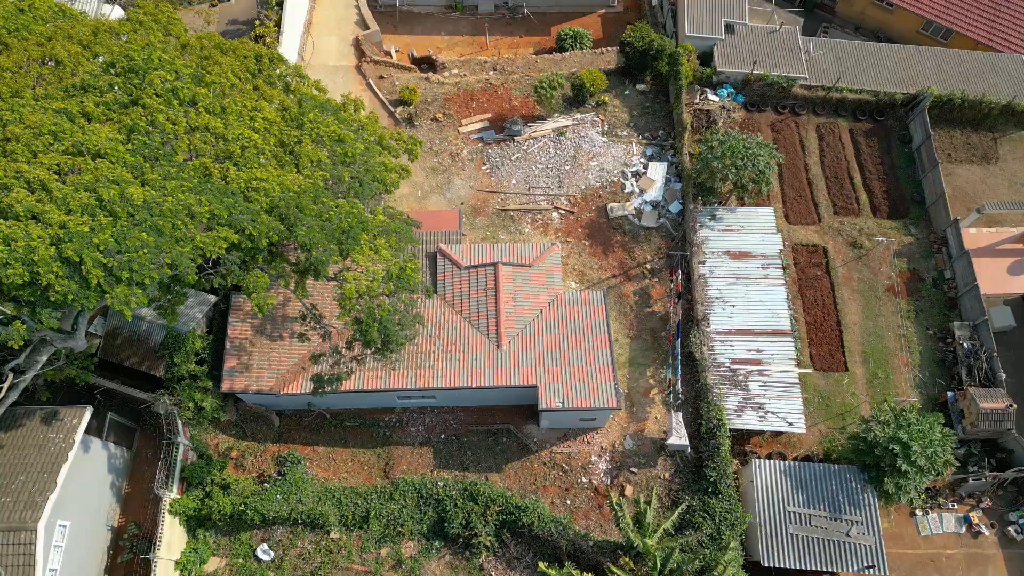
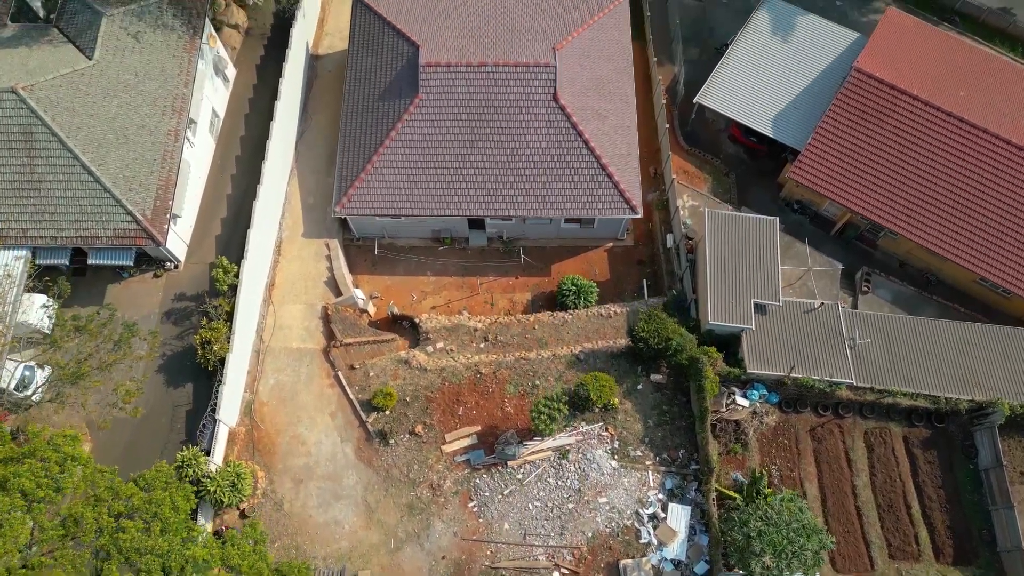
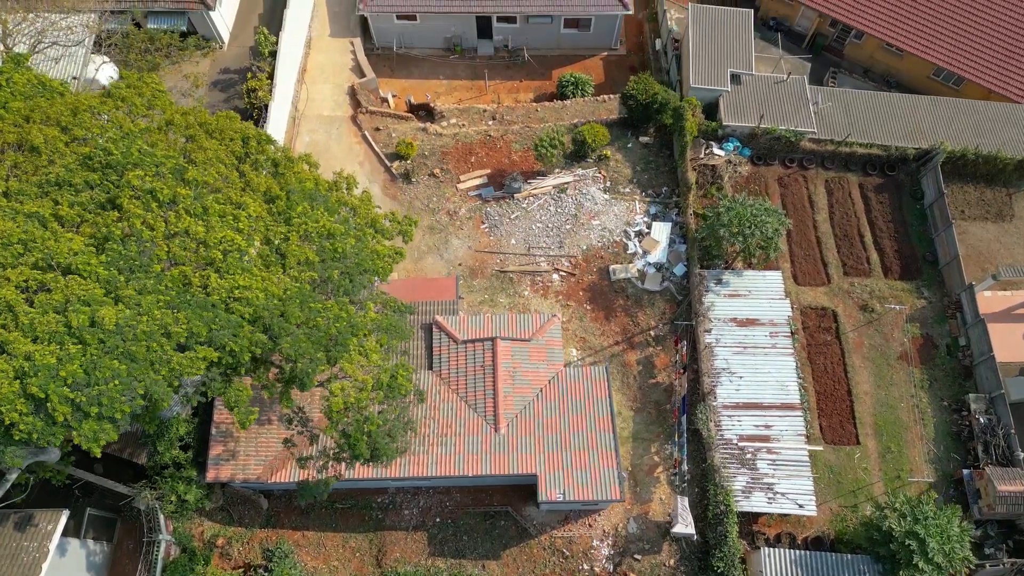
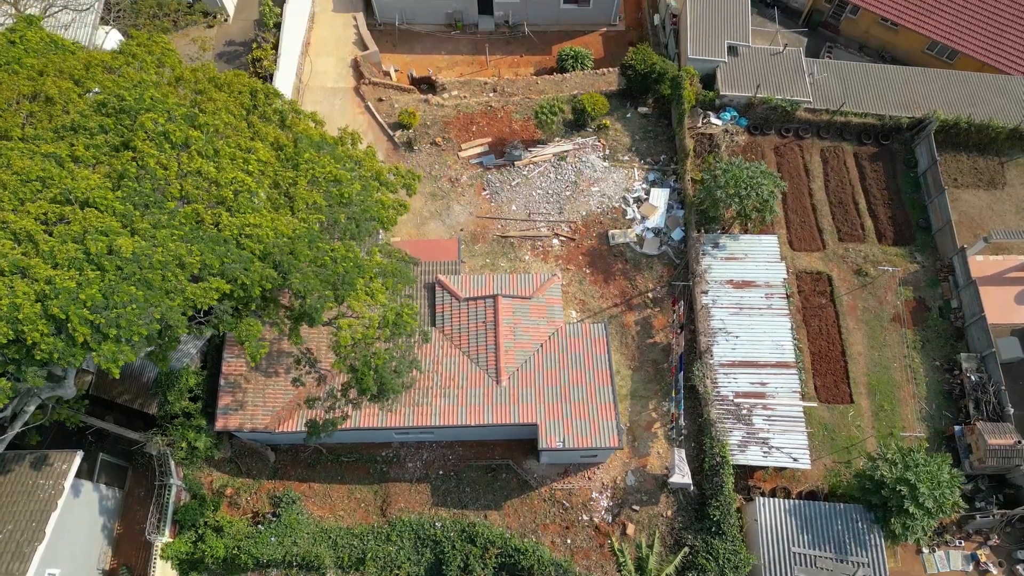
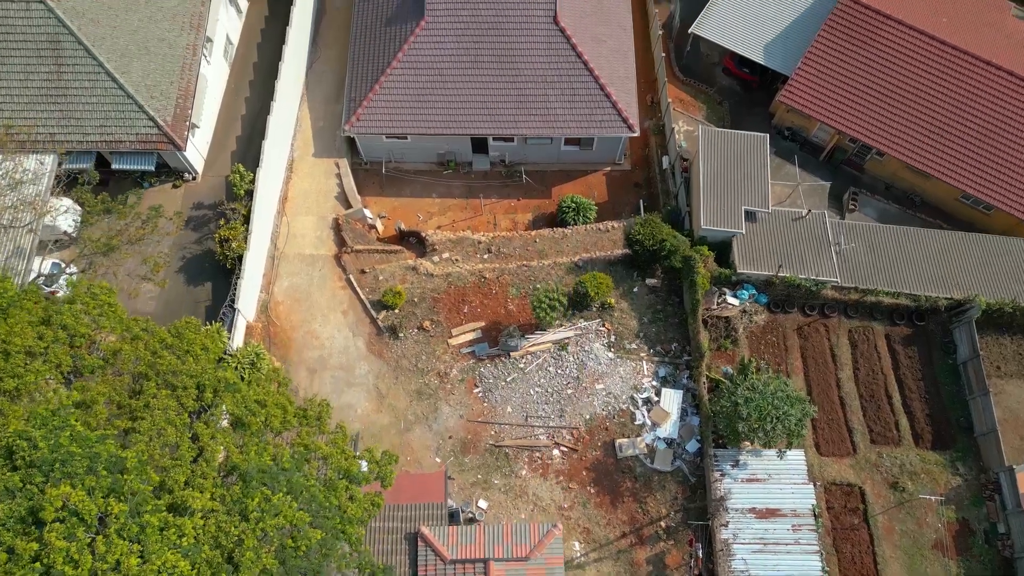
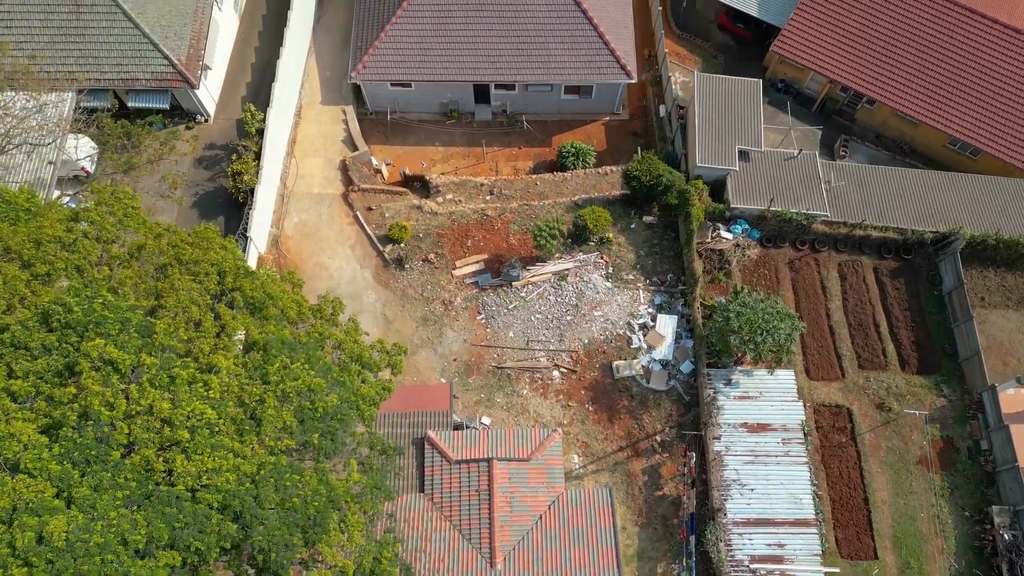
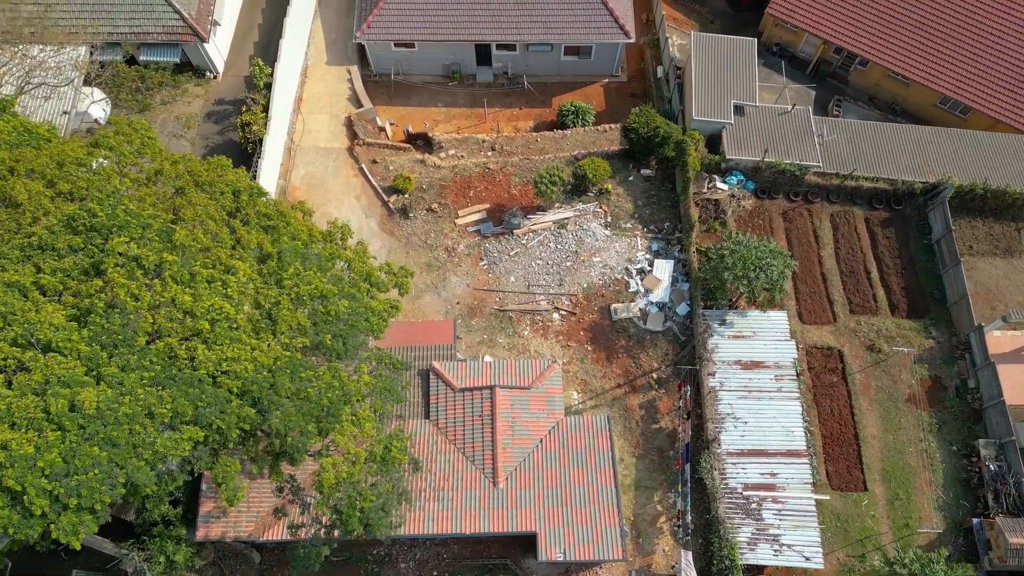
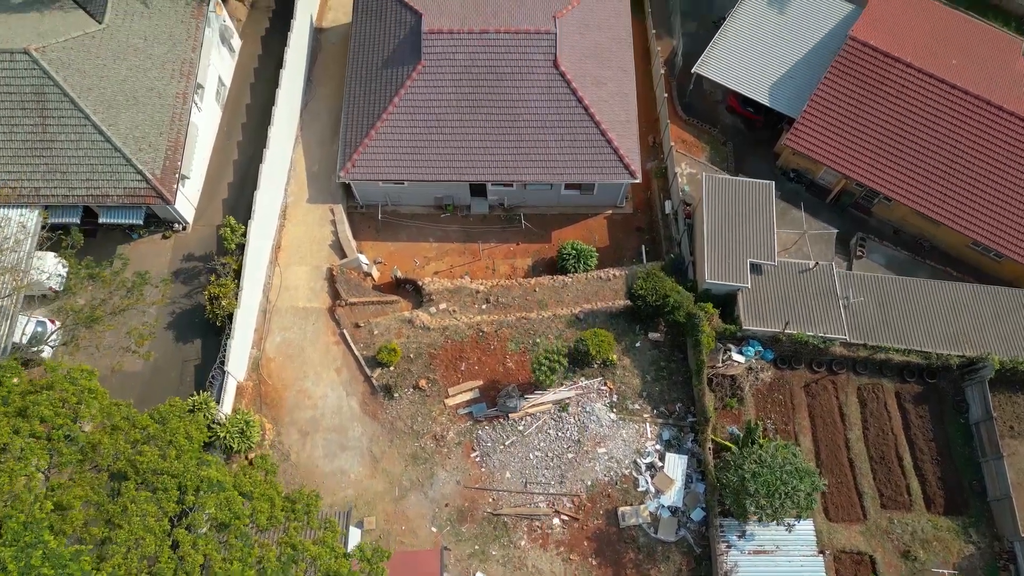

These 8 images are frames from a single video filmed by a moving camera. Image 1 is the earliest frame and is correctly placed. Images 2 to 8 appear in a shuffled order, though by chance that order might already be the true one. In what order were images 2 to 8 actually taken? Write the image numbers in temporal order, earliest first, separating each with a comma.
4, 3, 7, 6, 5, 8, 2
